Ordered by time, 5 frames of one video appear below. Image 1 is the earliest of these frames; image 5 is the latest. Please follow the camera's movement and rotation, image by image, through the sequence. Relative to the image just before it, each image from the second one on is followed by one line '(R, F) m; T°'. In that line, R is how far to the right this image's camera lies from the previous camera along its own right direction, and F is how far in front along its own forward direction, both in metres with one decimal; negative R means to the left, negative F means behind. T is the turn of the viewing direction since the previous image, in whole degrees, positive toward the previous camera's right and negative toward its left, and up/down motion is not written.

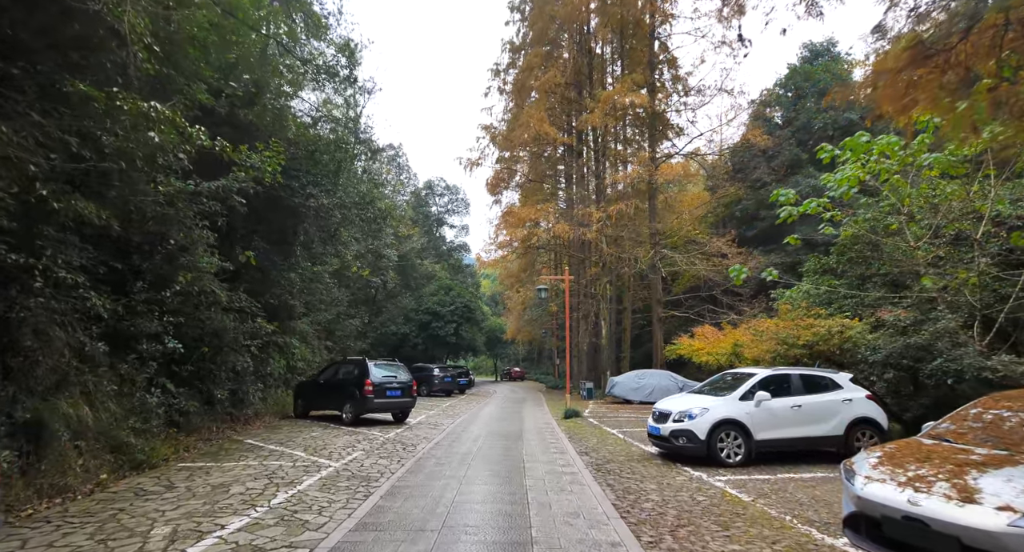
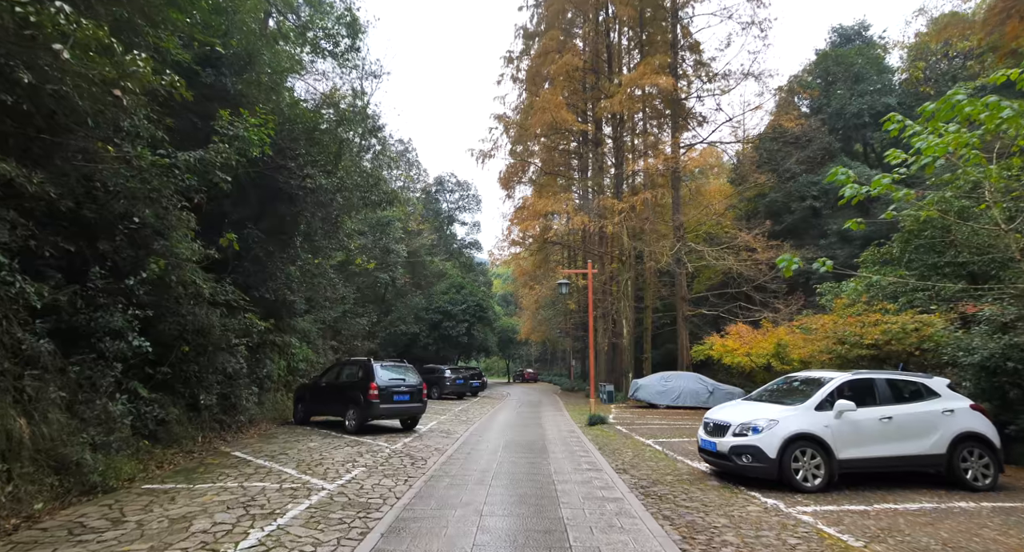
(-0.2, +1.4) m; -1°
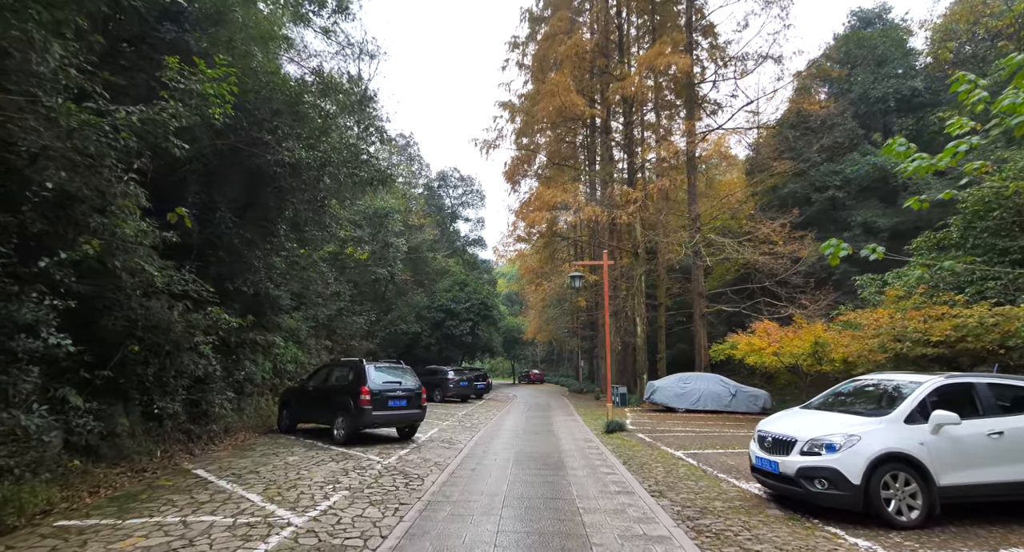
(-0.1, +1.4) m; 0°
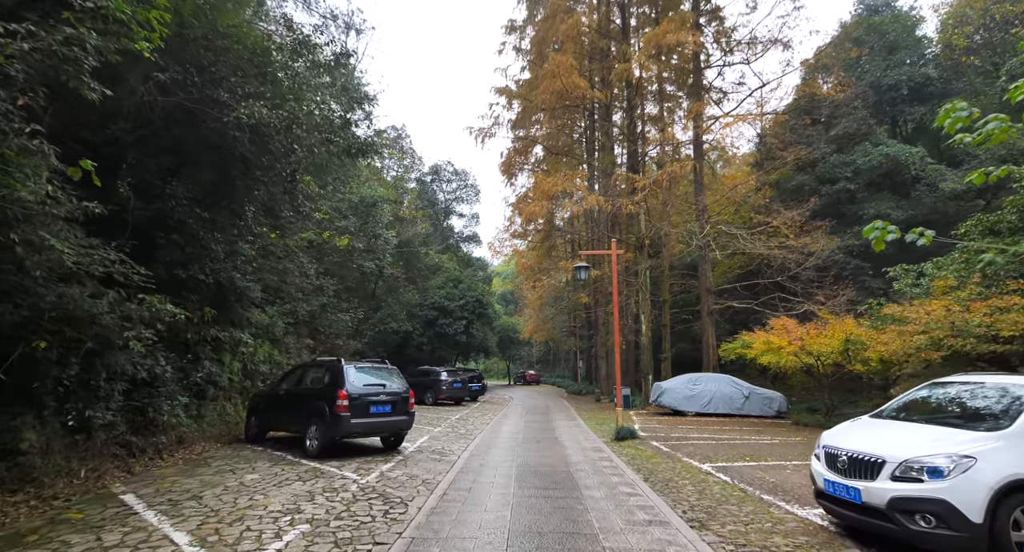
(-0.1, +1.4) m; +1°
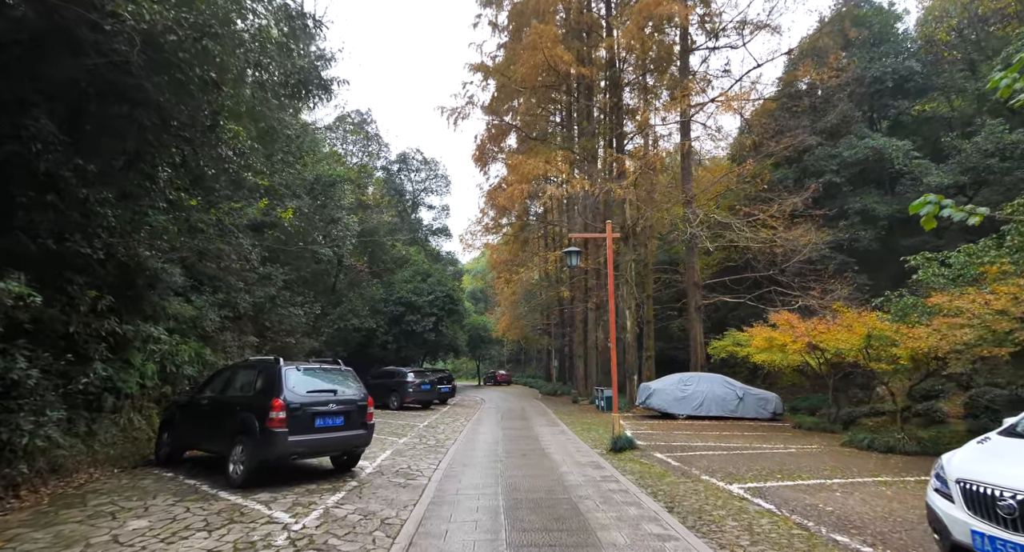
(-0.2, +1.9) m; +3°
